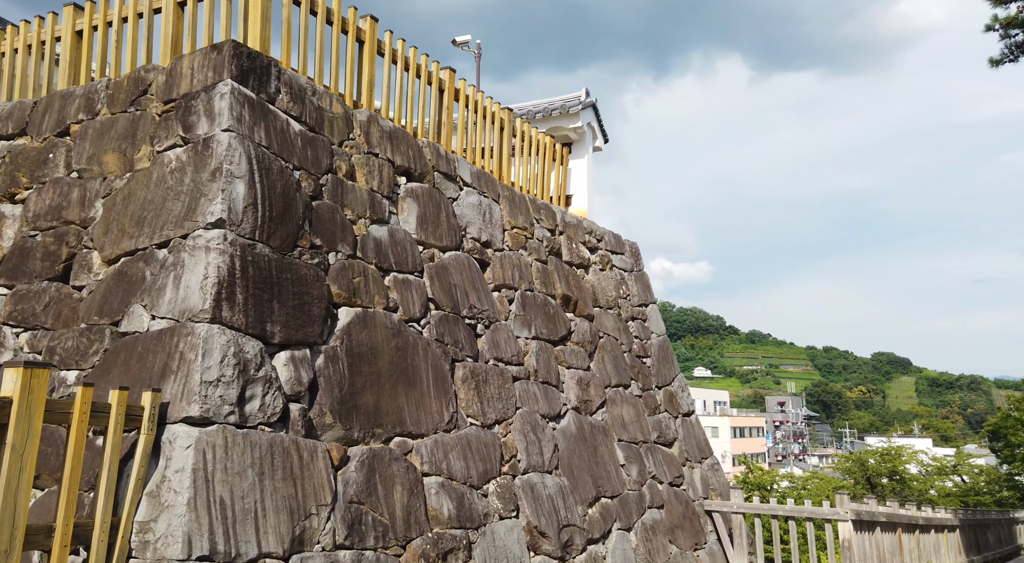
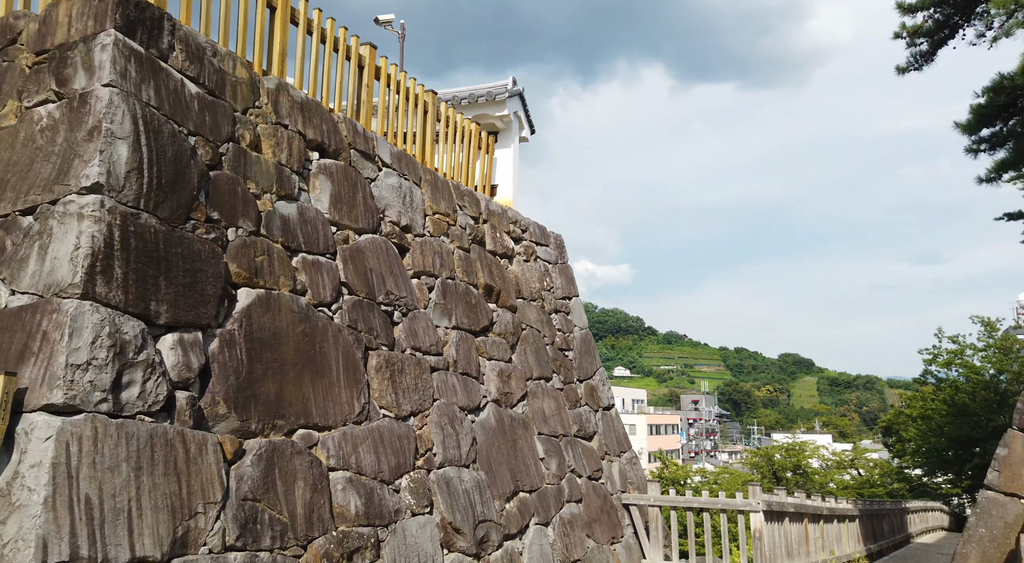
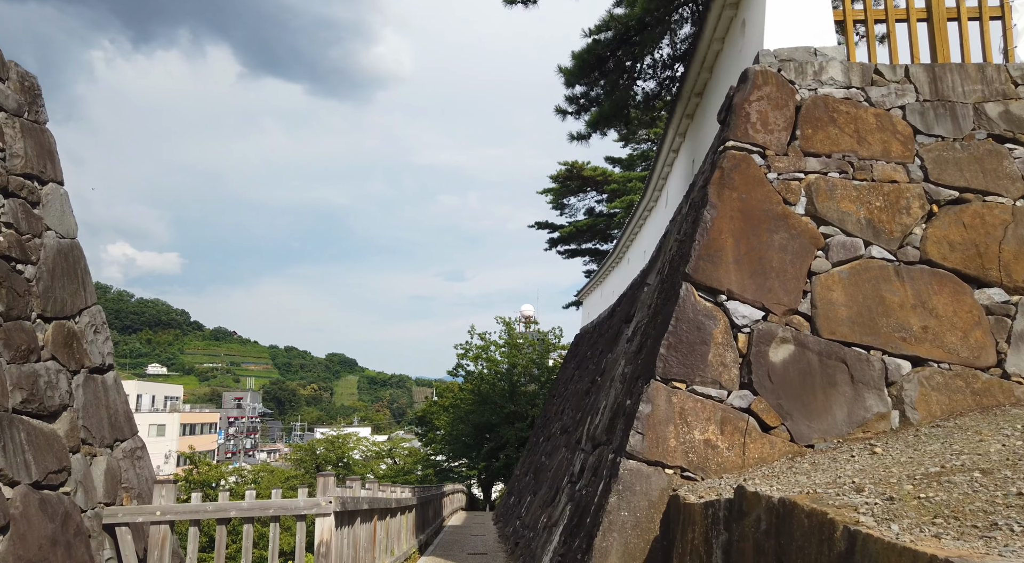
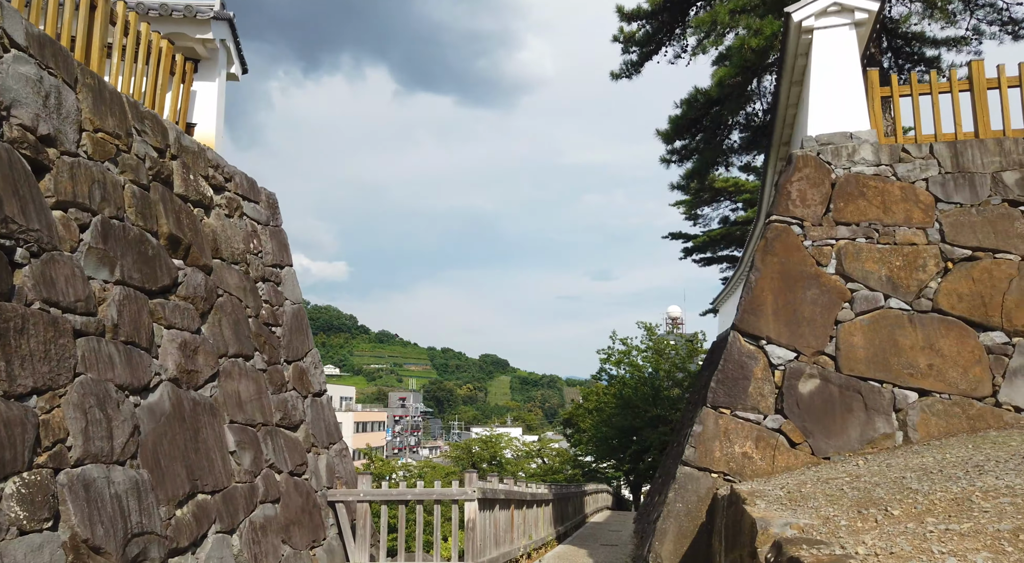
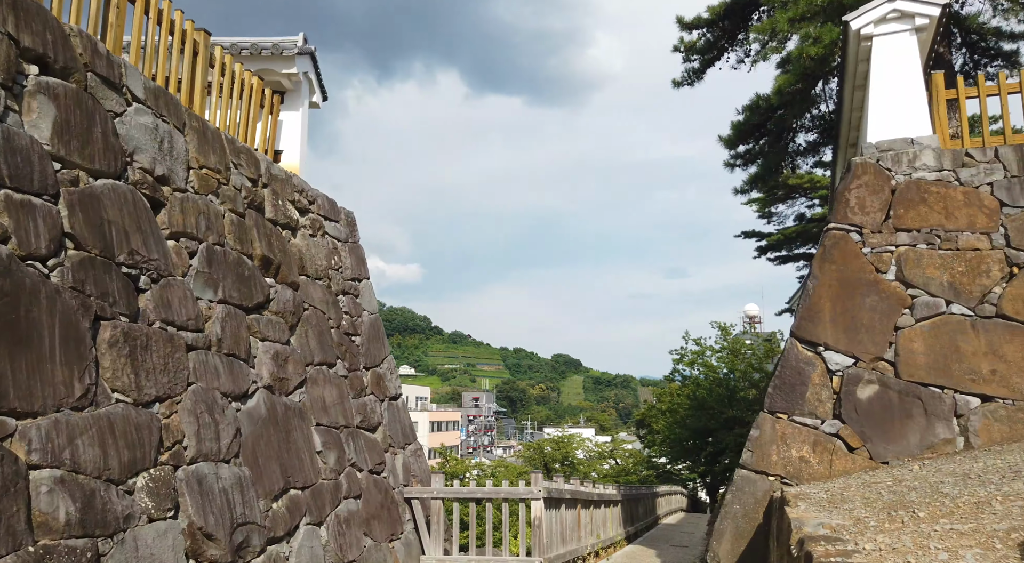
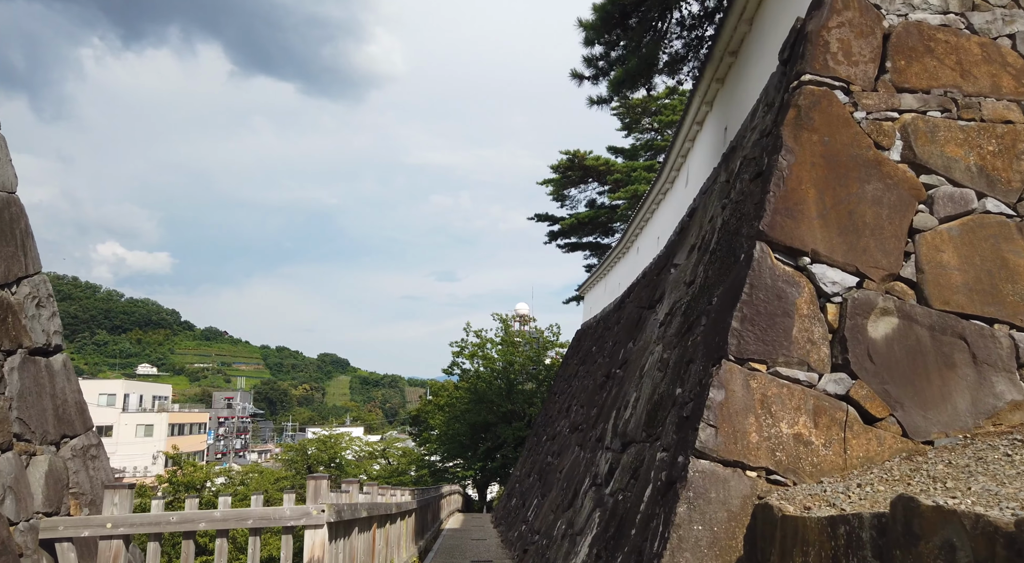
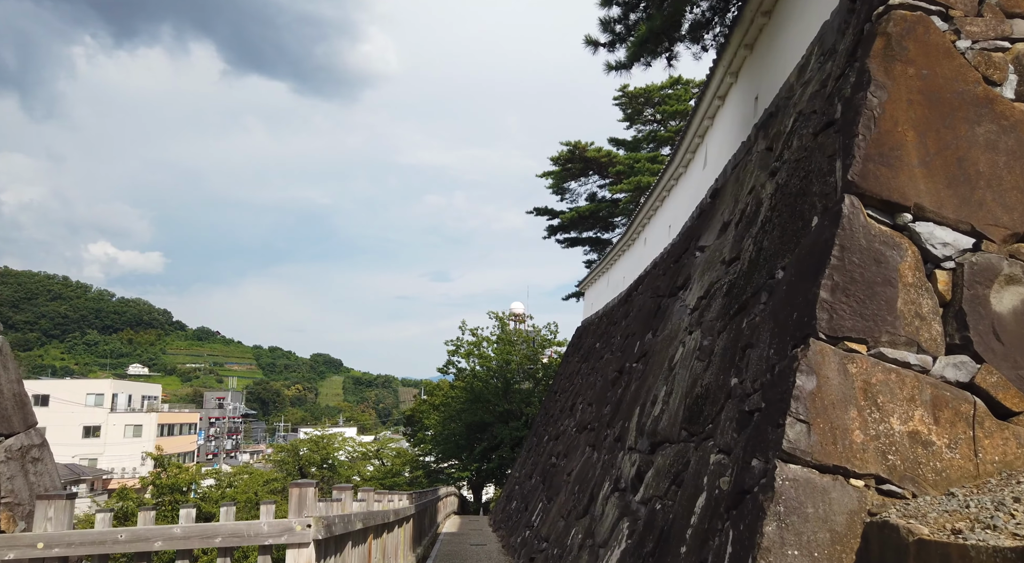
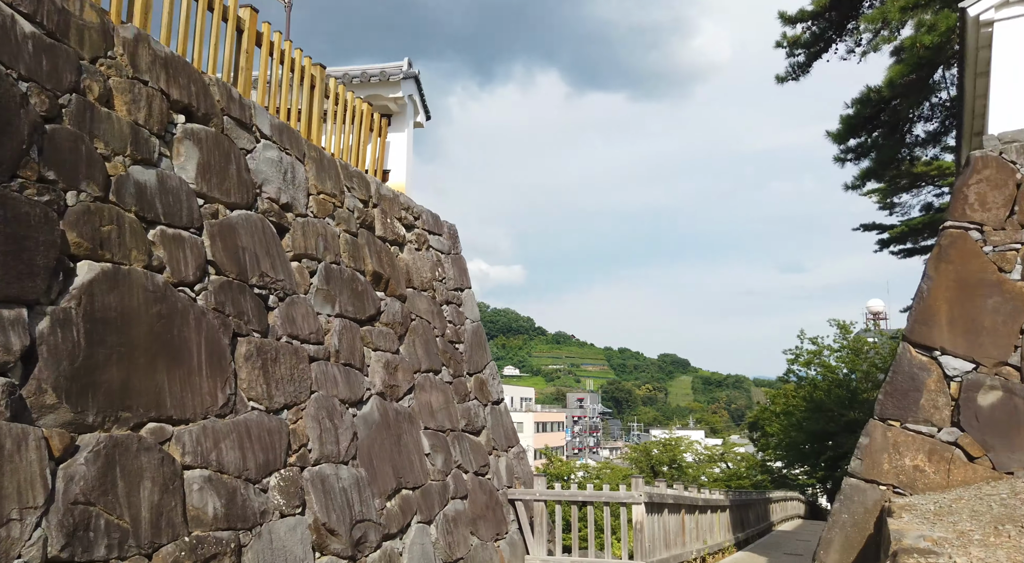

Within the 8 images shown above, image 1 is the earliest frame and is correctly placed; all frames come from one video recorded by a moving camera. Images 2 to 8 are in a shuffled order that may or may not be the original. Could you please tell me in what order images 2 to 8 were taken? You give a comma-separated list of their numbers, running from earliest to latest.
2, 8, 5, 4, 3, 6, 7
